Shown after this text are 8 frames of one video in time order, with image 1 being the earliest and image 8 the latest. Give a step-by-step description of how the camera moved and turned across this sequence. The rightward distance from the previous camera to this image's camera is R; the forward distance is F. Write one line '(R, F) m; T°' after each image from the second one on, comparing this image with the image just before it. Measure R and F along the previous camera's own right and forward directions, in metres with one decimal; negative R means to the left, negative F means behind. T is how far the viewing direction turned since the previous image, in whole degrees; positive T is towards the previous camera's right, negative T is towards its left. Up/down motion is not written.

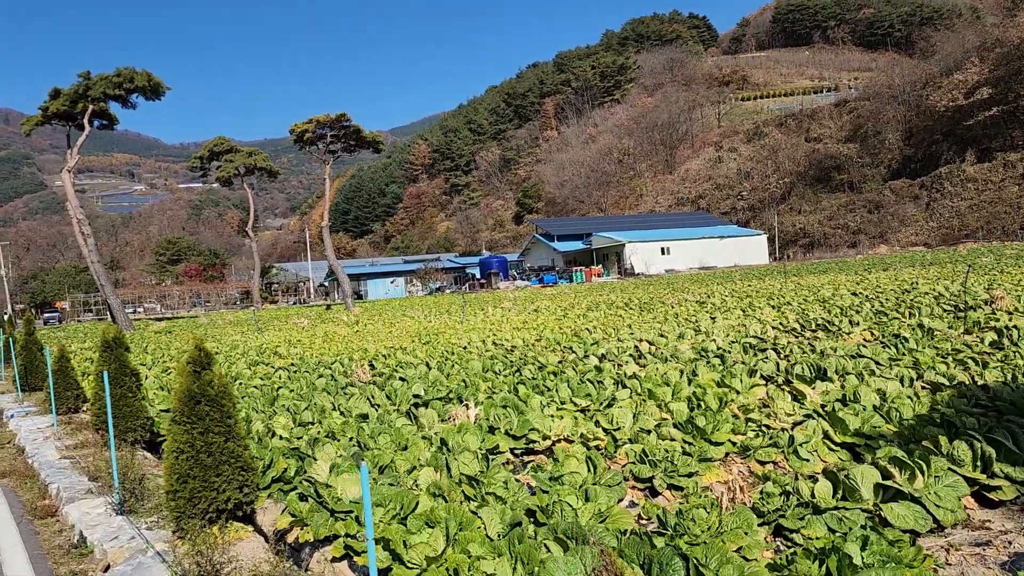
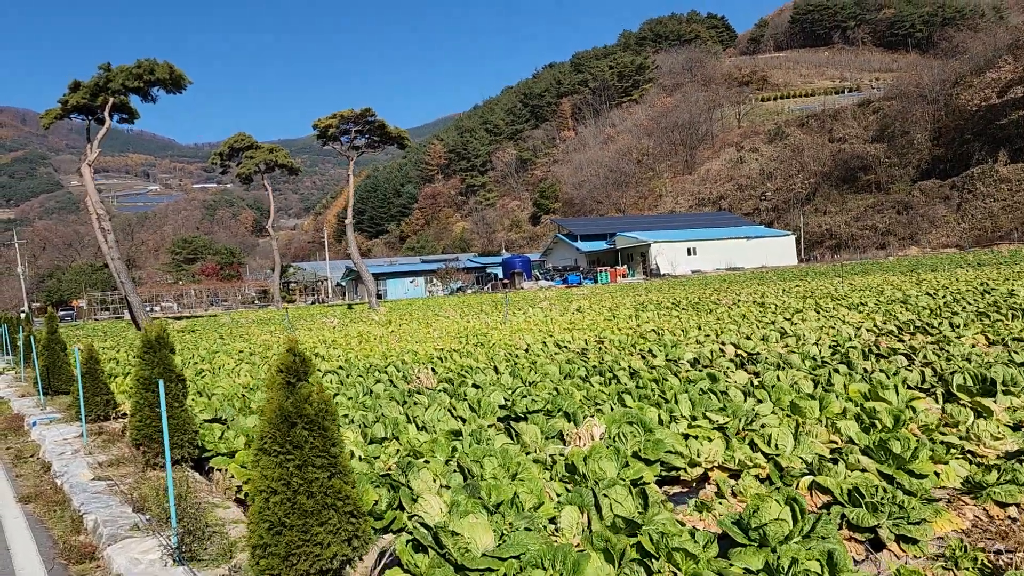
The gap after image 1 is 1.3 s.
(-0.5, +0.8) m; -1°
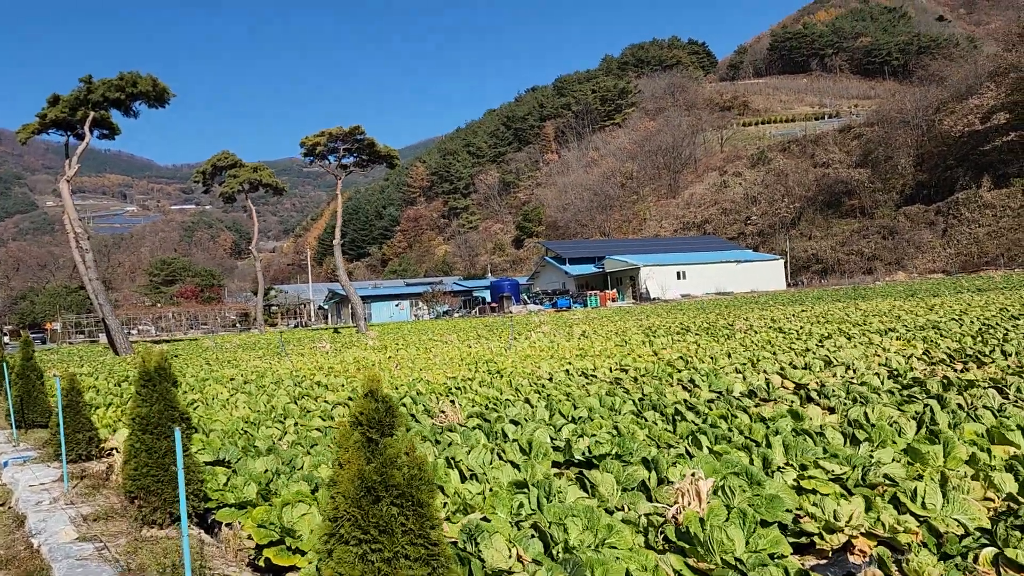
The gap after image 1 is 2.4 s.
(-0.4, +0.6) m; +1°
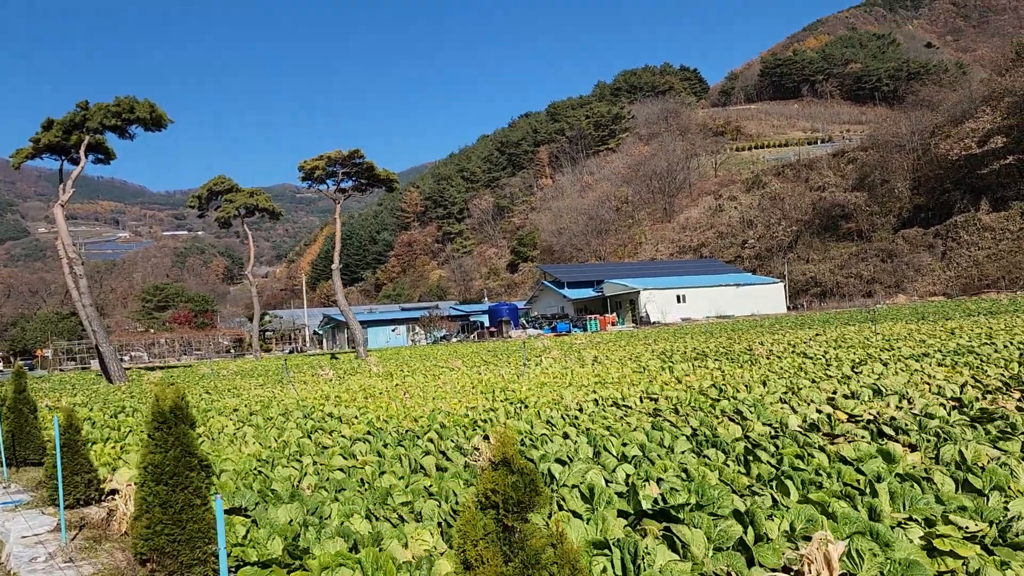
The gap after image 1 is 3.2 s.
(-0.3, +0.4) m; +1°
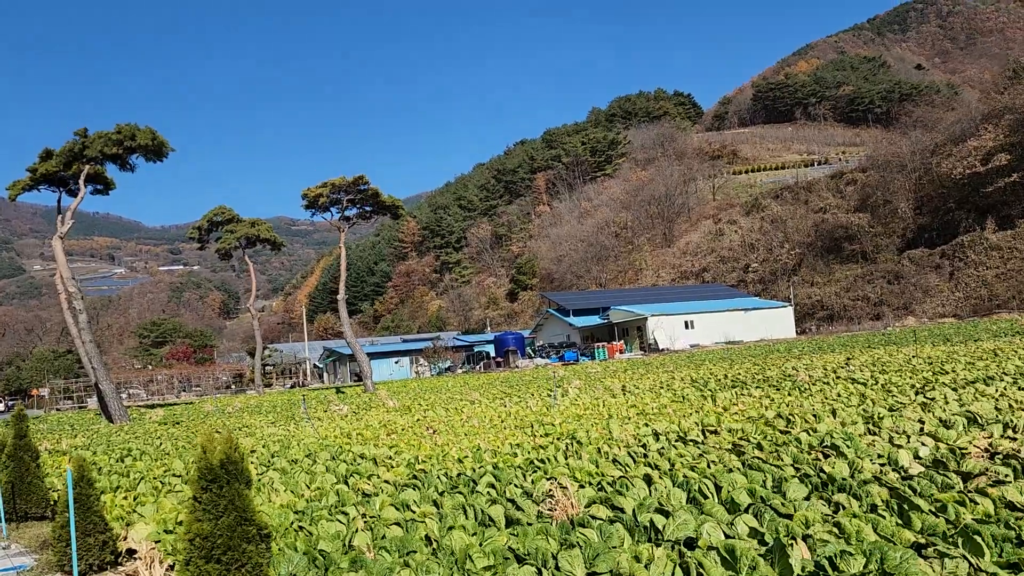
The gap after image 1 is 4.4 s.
(-0.4, +0.6) m; 0°
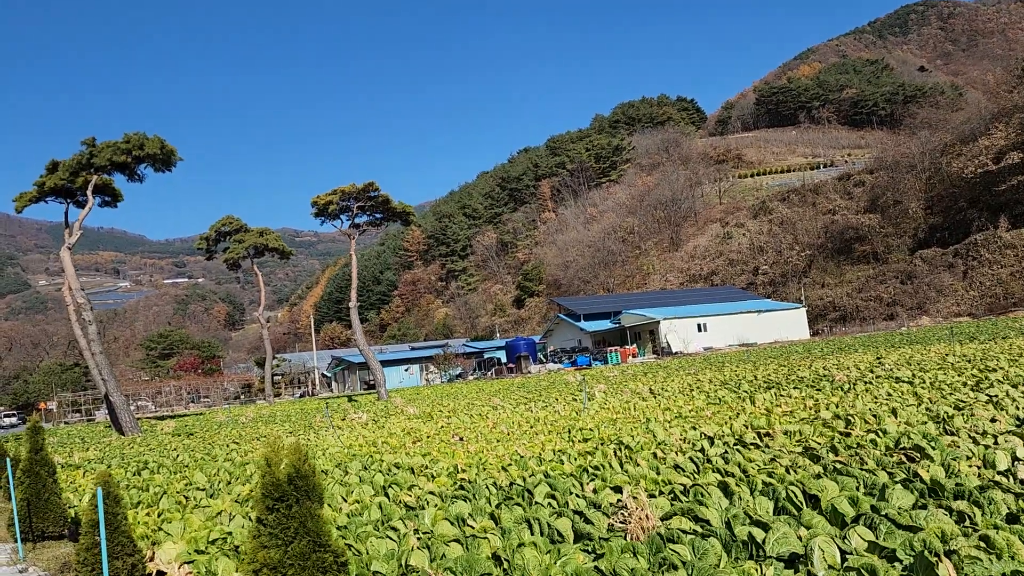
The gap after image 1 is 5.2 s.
(-0.3, +0.4) m; 0°
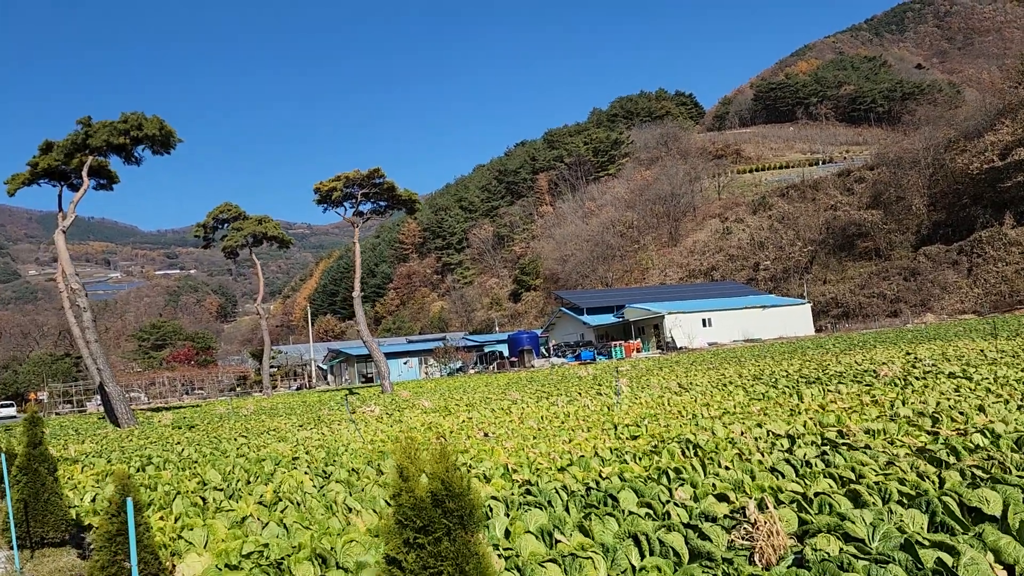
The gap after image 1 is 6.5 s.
(-0.4, +0.7) m; +1°
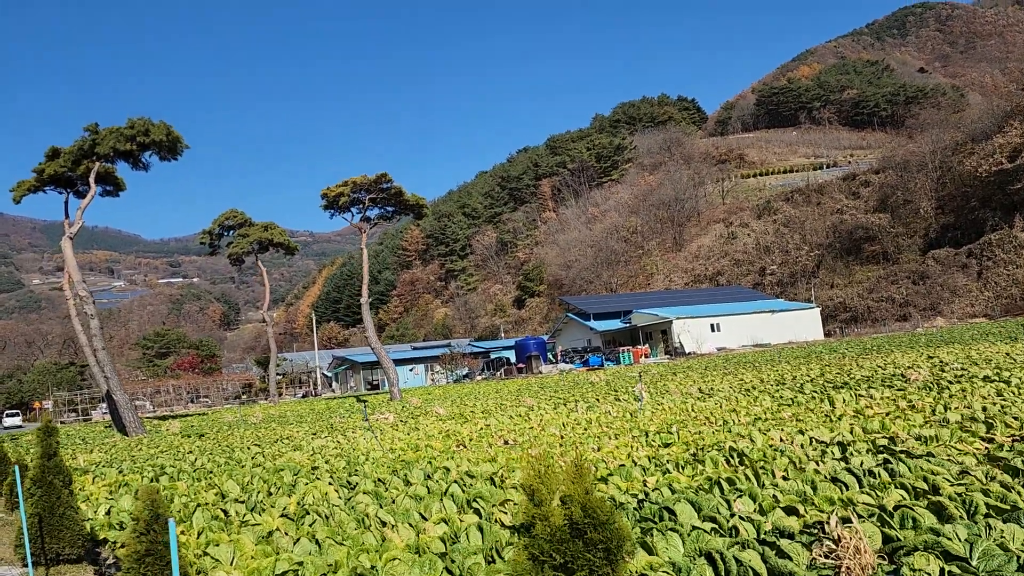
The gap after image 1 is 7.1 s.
(-0.2, +0.3) m; 0°
